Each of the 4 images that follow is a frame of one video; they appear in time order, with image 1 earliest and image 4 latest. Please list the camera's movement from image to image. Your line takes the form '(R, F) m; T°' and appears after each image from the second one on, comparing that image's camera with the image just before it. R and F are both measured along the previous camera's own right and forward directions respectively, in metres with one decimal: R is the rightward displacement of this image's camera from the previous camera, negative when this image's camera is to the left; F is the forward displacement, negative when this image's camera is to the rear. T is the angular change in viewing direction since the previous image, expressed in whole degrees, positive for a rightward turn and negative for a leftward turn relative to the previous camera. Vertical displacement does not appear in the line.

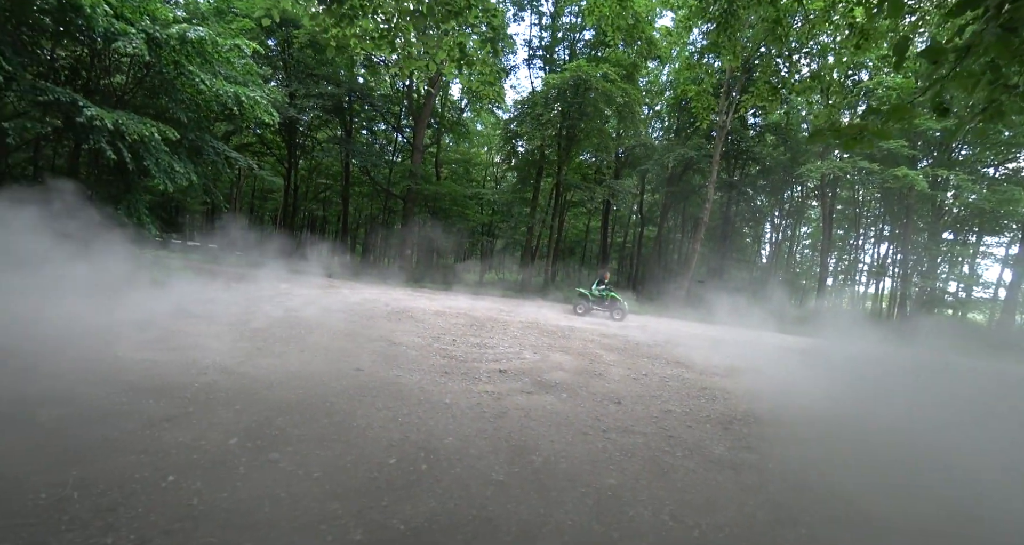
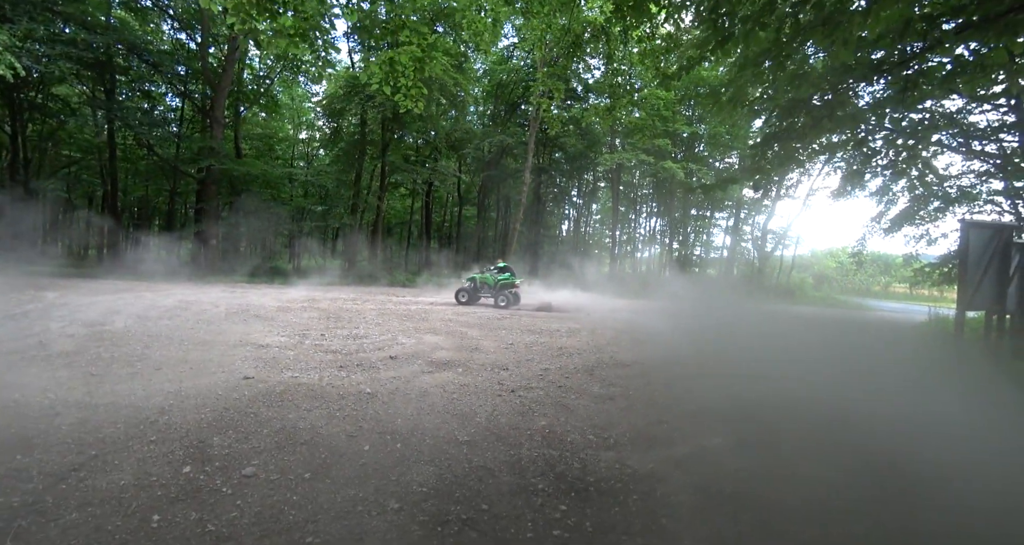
(-0.8, -0.4) m; +23°
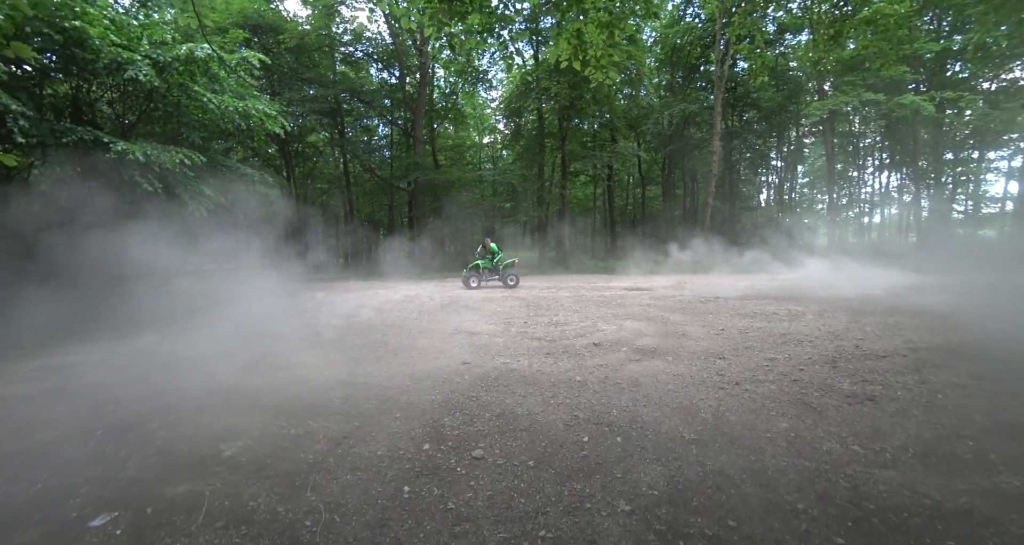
(-0.2, +0.2) m; -22°
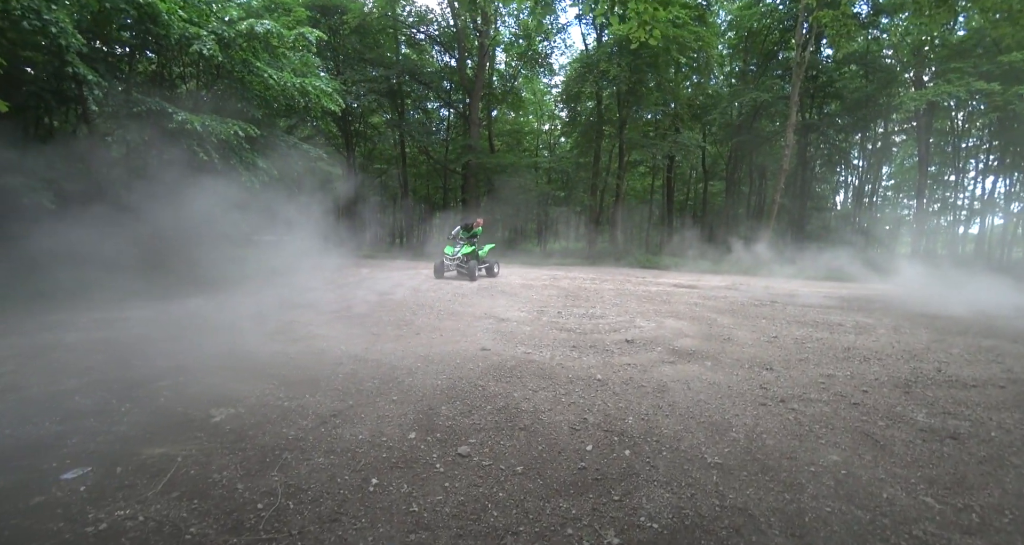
(+0.2, +0.3) m; -6°
